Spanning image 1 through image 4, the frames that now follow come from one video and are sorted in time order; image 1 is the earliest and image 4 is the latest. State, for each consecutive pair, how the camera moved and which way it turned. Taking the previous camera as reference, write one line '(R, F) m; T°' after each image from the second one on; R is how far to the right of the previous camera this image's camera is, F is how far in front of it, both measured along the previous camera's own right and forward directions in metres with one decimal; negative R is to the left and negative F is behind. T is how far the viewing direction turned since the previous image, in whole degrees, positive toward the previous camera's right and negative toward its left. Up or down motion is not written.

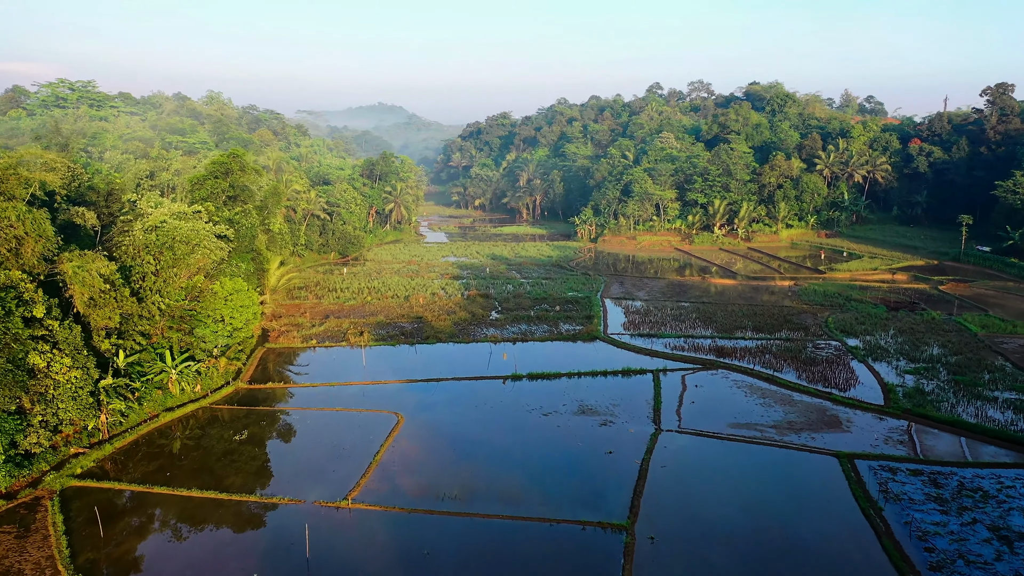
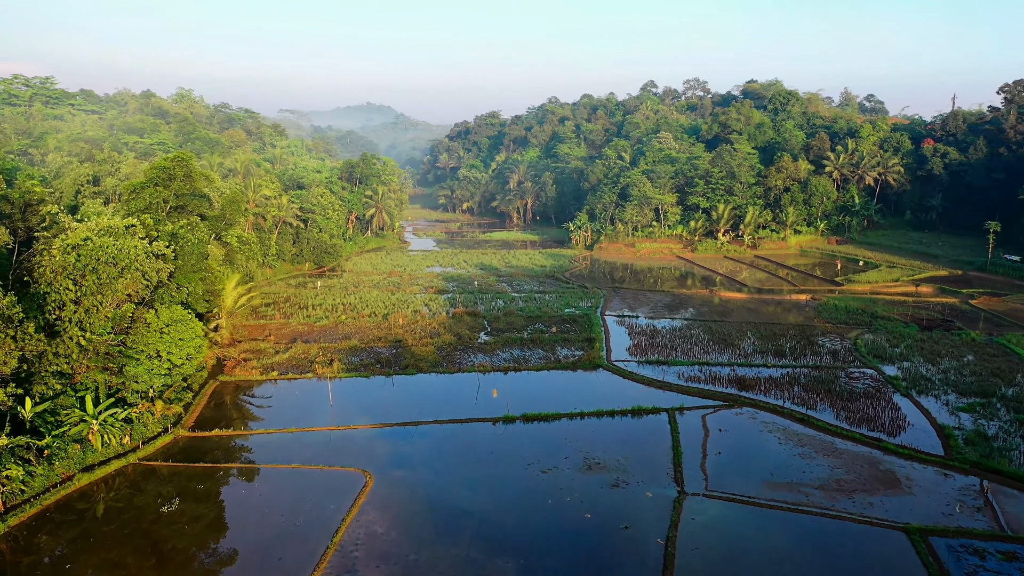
(0.0, +2.5) m; +1°
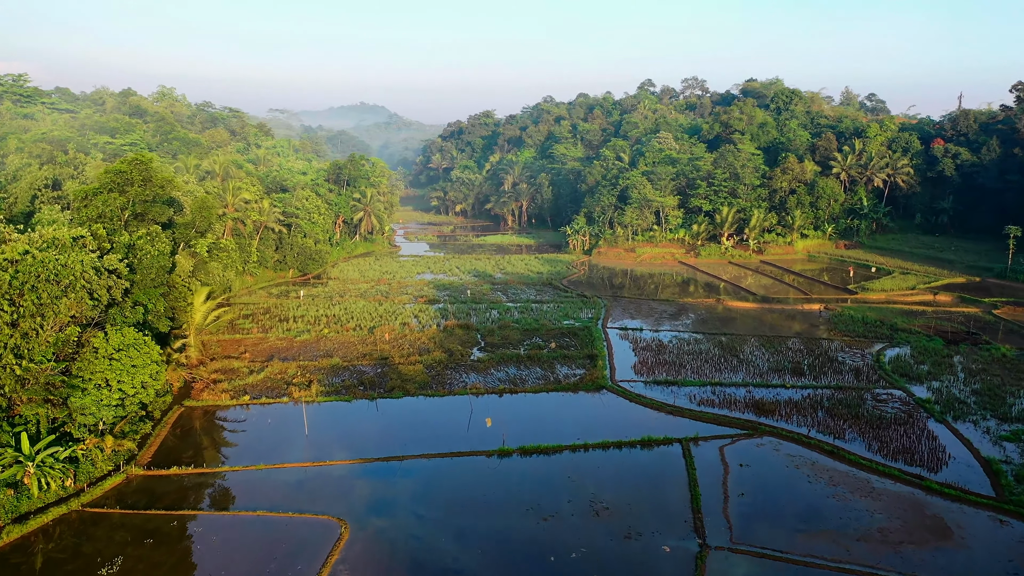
(0.0, +1.5) m; 0°
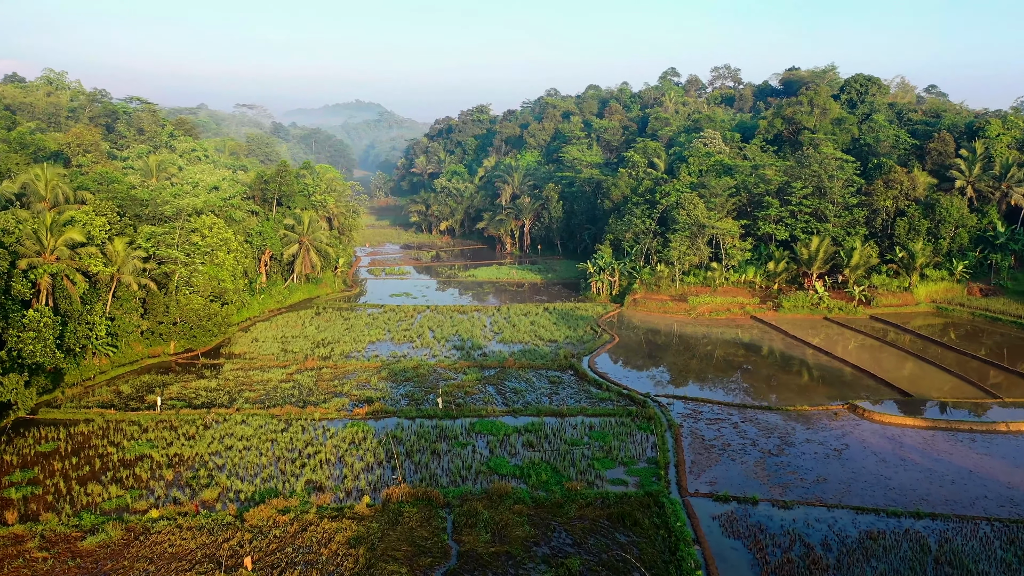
(0.0, +9.9) m; 0°
